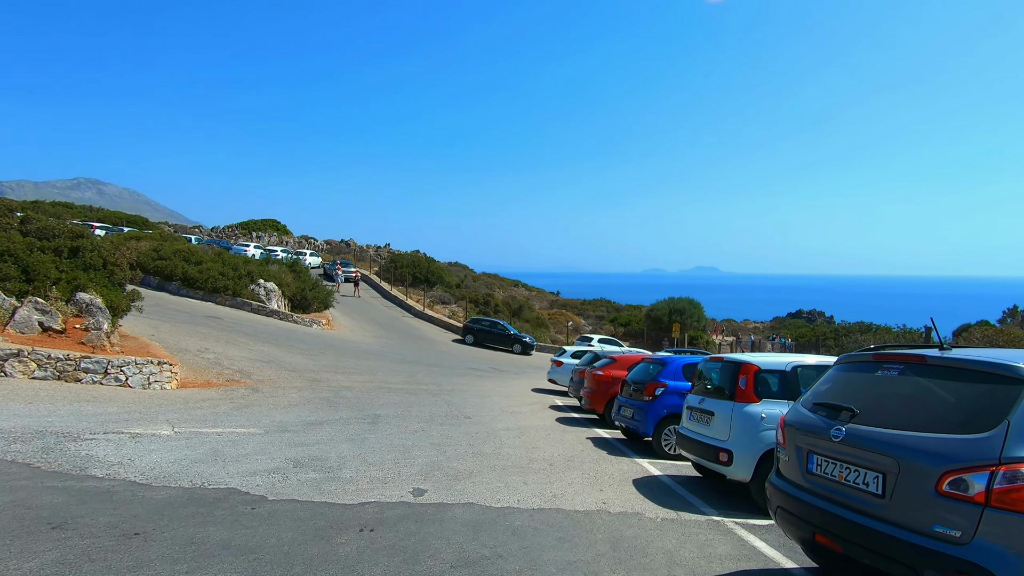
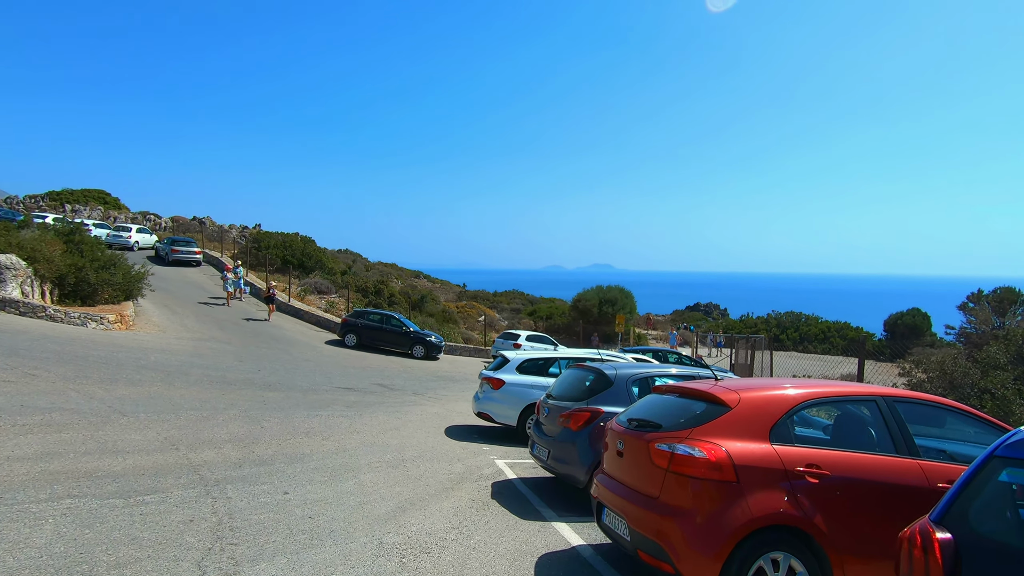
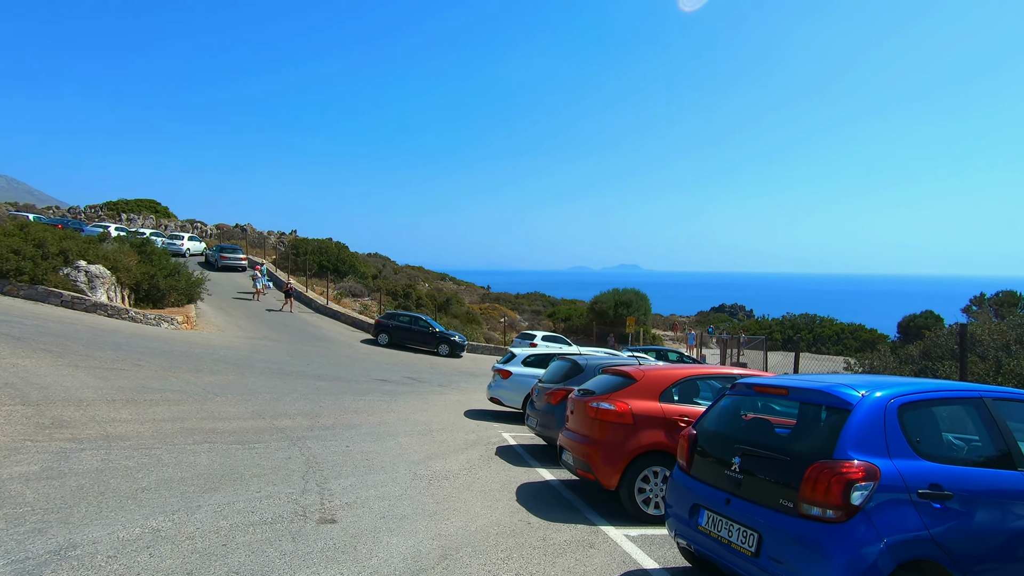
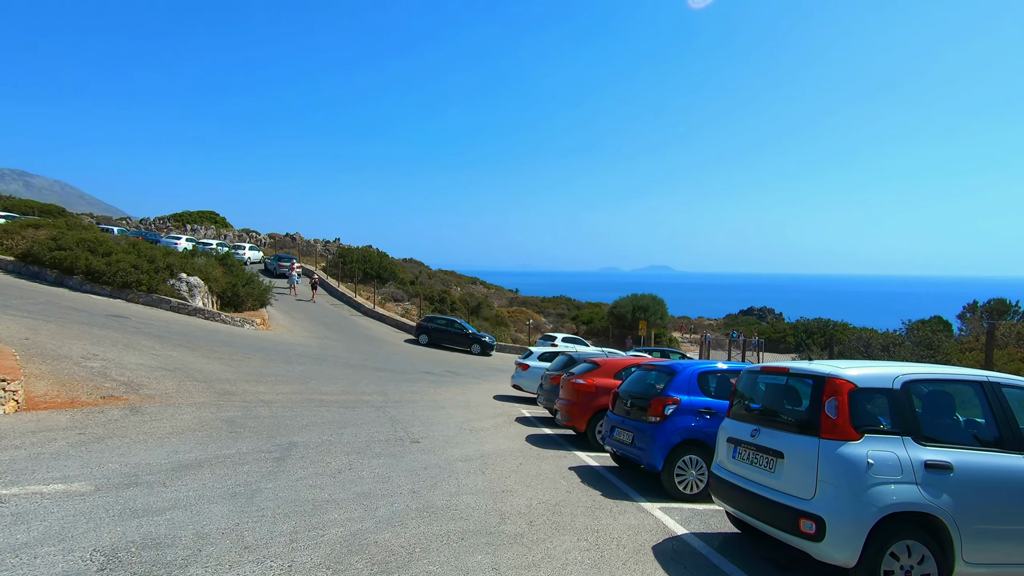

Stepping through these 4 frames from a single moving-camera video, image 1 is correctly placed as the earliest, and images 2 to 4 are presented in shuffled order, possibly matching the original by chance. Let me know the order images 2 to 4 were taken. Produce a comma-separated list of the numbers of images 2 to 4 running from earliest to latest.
4, 3, 2
